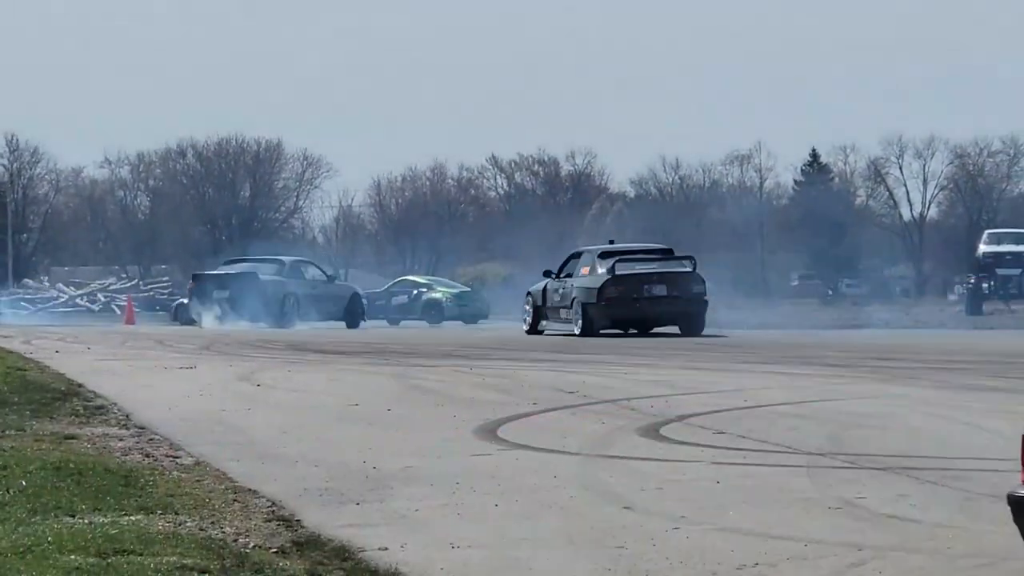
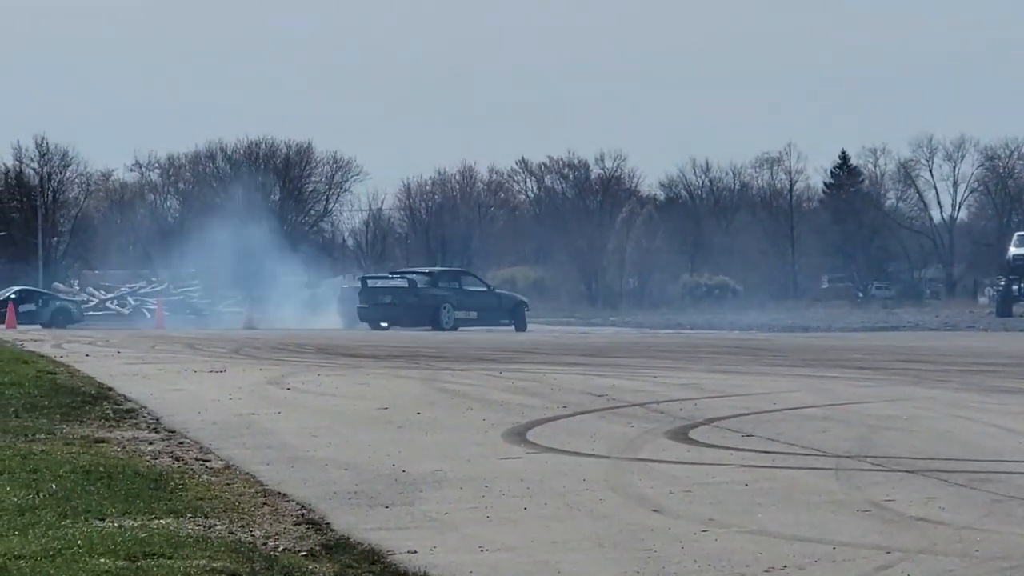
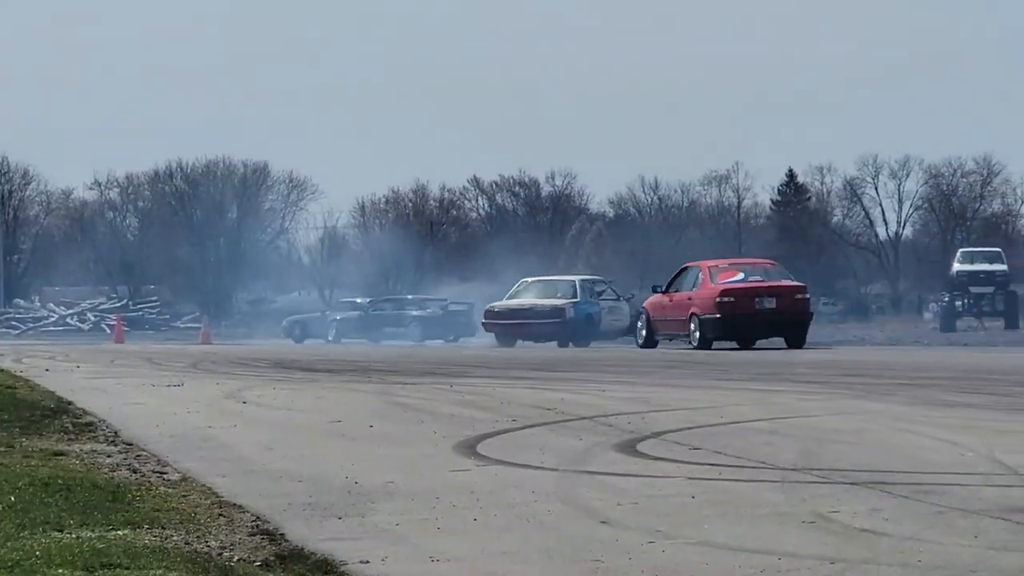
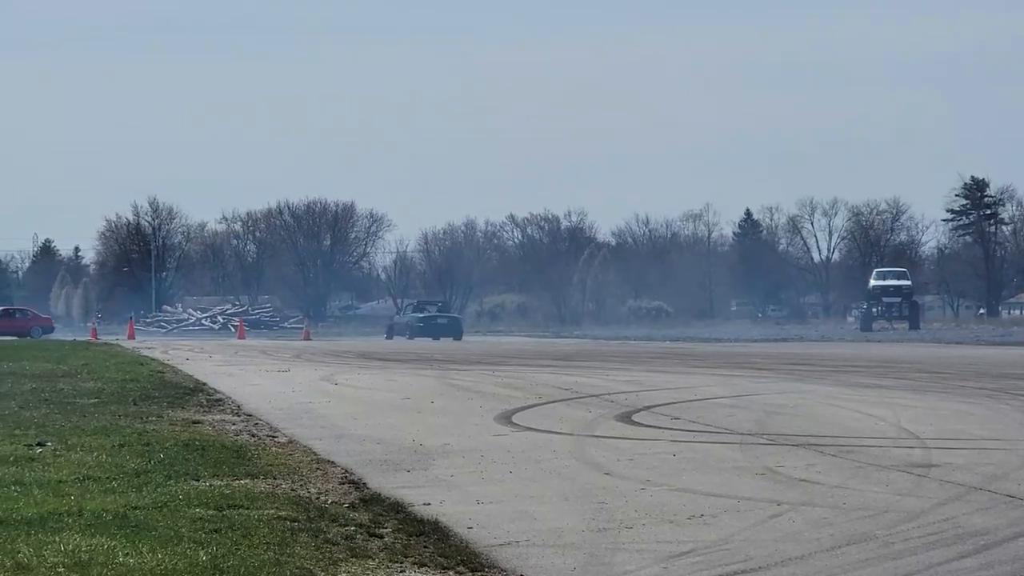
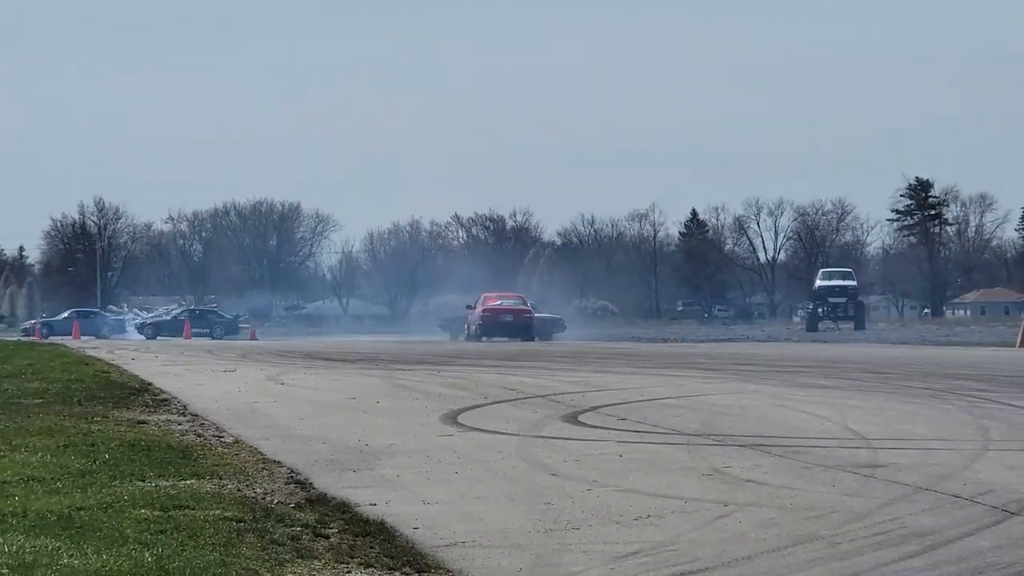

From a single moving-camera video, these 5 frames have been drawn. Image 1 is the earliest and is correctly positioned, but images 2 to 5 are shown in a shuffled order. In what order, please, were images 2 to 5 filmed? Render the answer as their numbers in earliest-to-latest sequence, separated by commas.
2, 3, 5, 4
